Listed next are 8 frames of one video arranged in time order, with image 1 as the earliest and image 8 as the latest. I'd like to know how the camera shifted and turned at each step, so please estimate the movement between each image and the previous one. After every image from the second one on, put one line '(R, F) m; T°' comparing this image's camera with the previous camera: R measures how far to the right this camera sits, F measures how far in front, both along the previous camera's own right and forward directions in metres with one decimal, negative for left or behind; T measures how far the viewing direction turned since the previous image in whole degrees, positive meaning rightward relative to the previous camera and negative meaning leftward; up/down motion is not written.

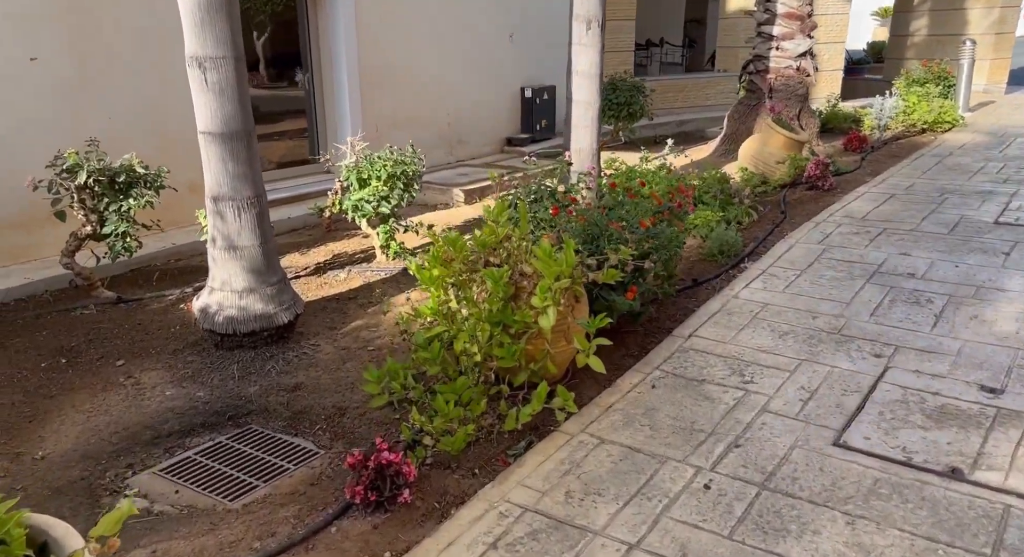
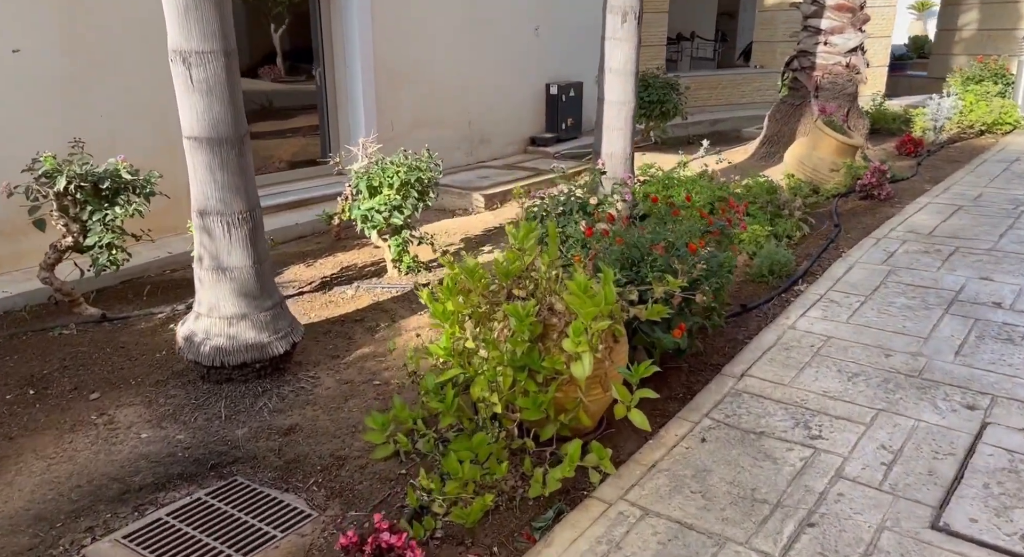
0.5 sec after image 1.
(0.0, +0.4) m; -2°
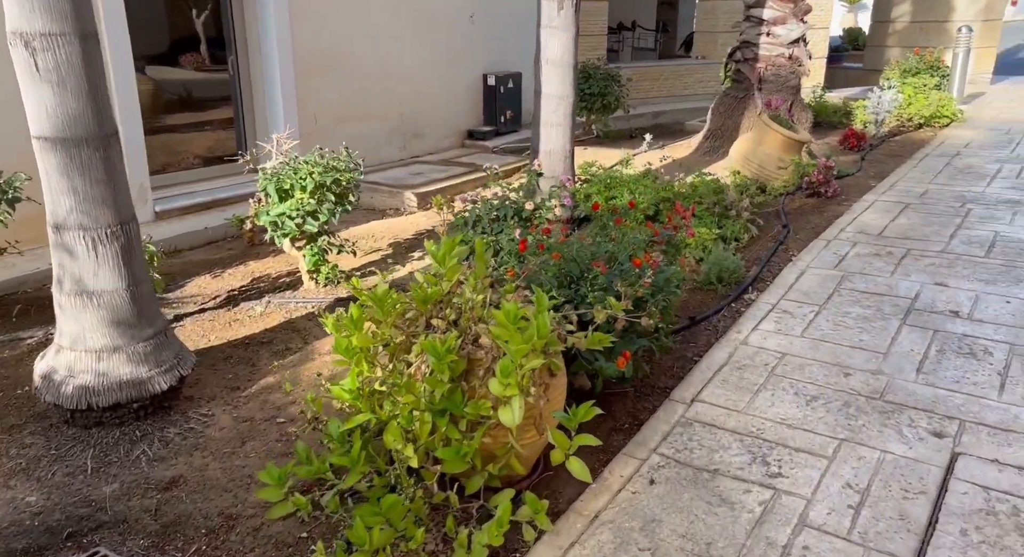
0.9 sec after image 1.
(+0.1, +0.4) m; +4°
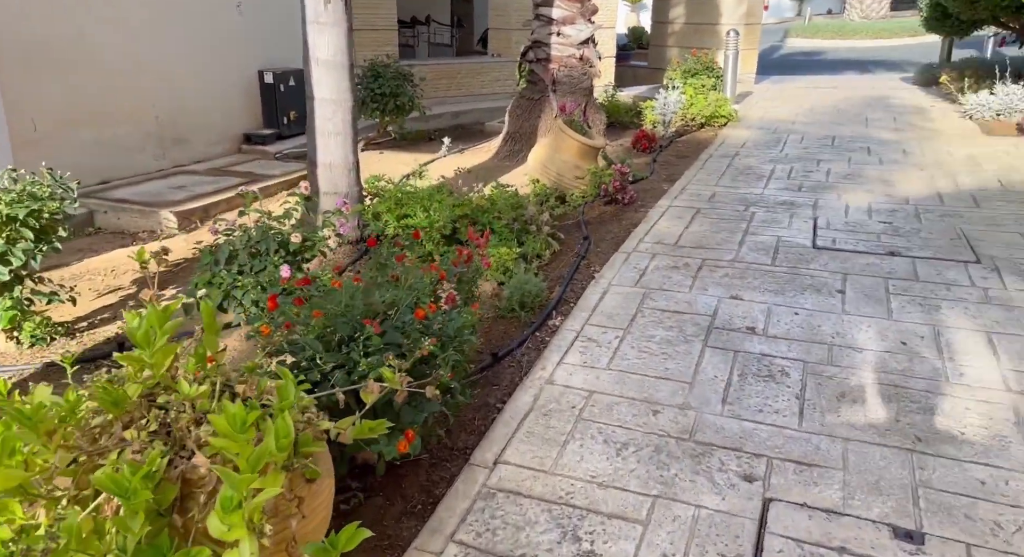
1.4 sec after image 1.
(+0.2, +0.4) m; +14°
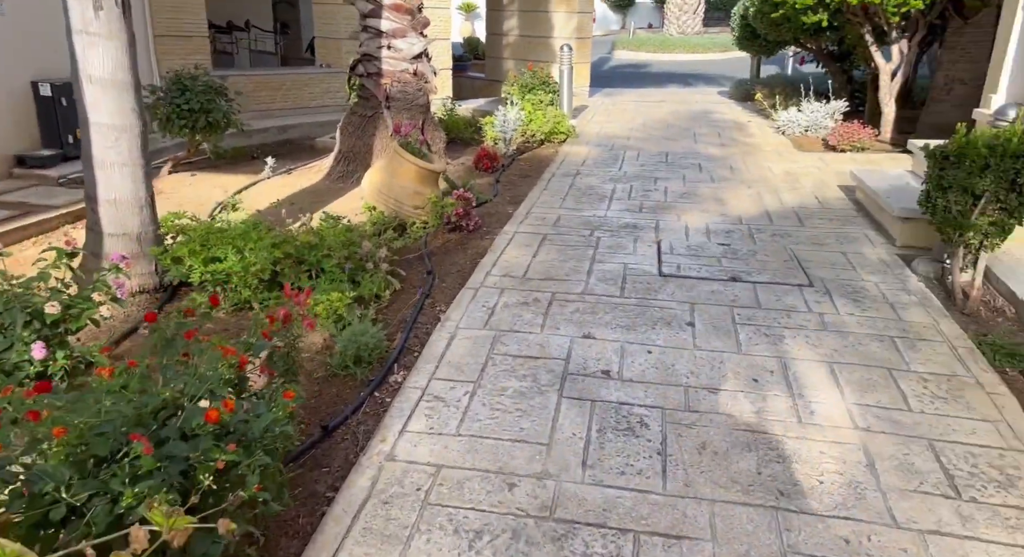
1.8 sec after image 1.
(+0.1, +0.3) m; +12°
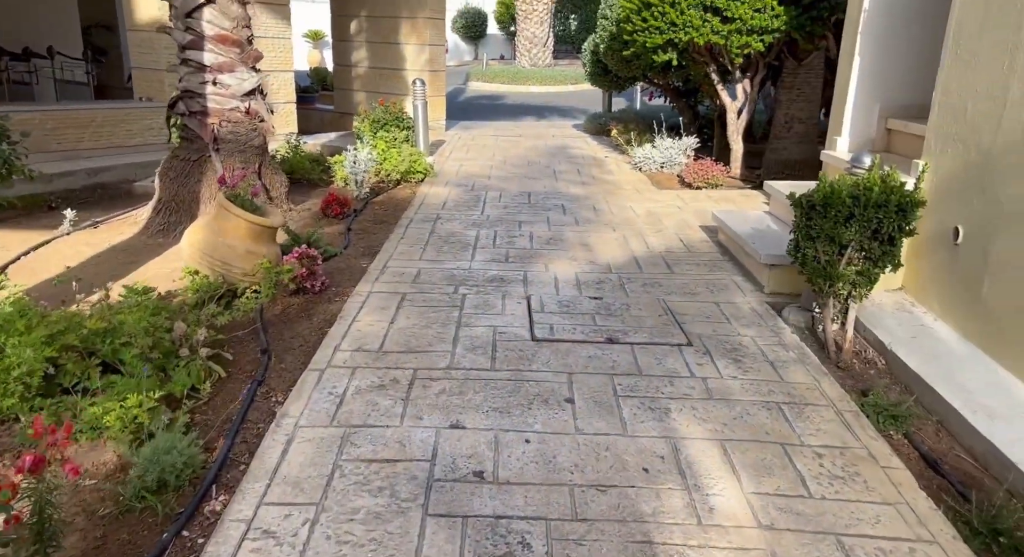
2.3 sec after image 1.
(+0.1, +0.5) m; +11°
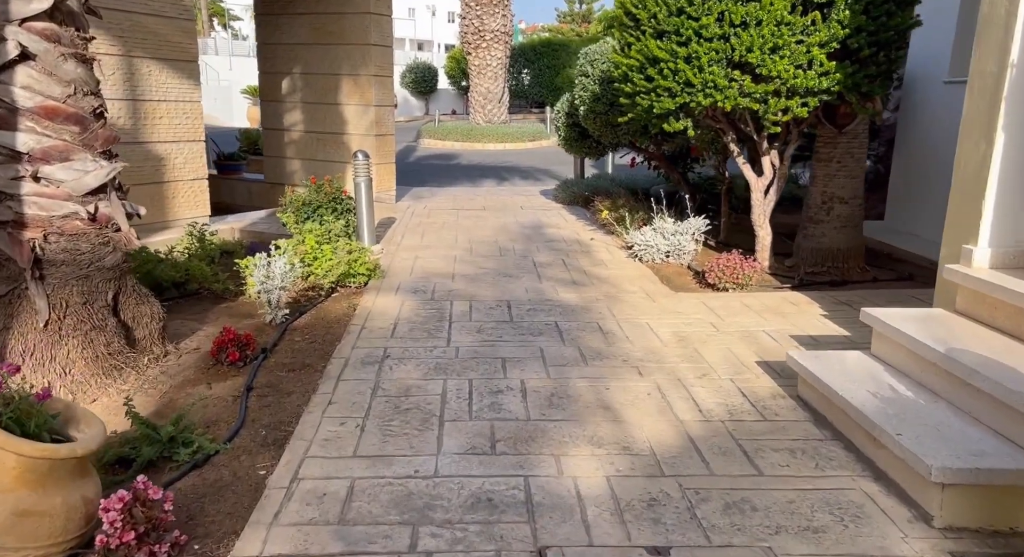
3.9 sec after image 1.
(-0.1, +1.9) m; +4°
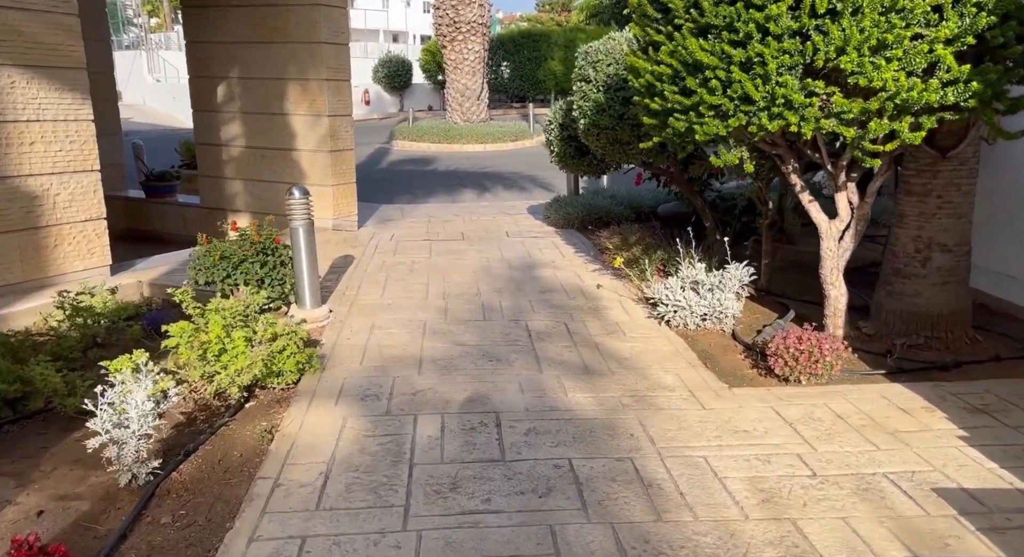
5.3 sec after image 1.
(0.0, +1.8) m; +1°
